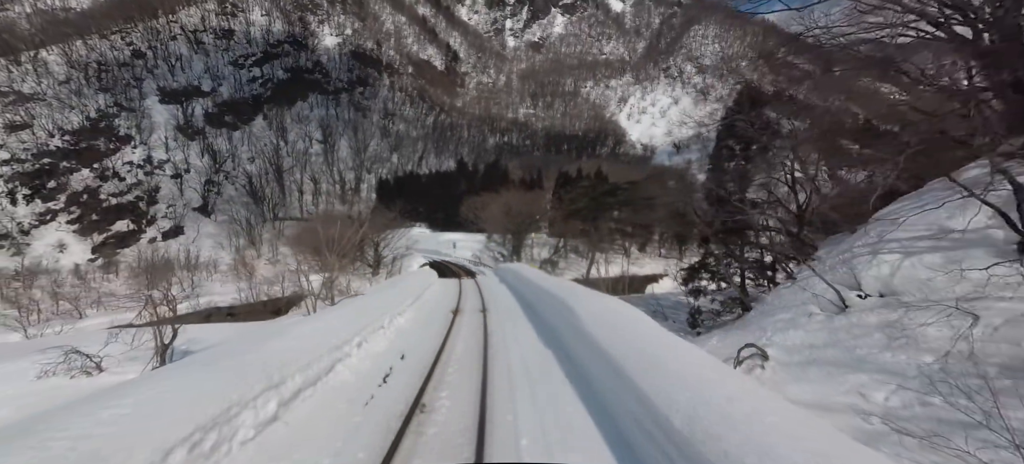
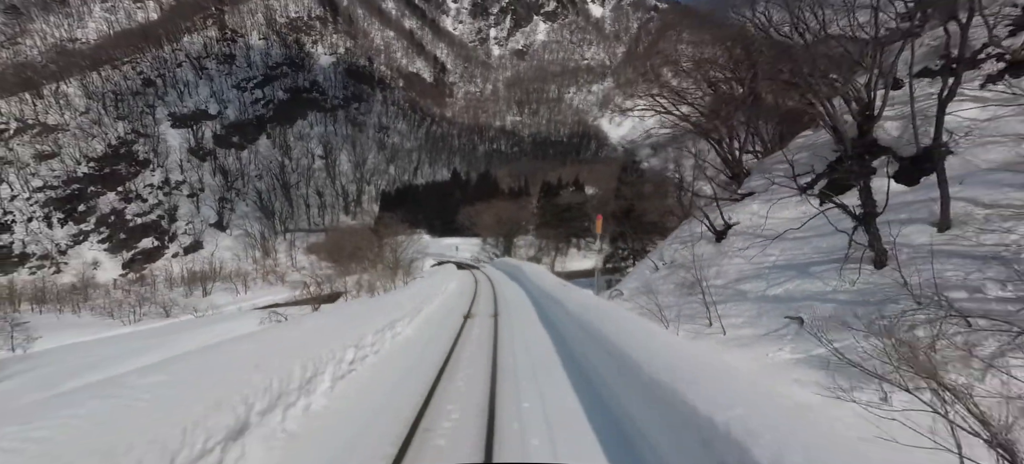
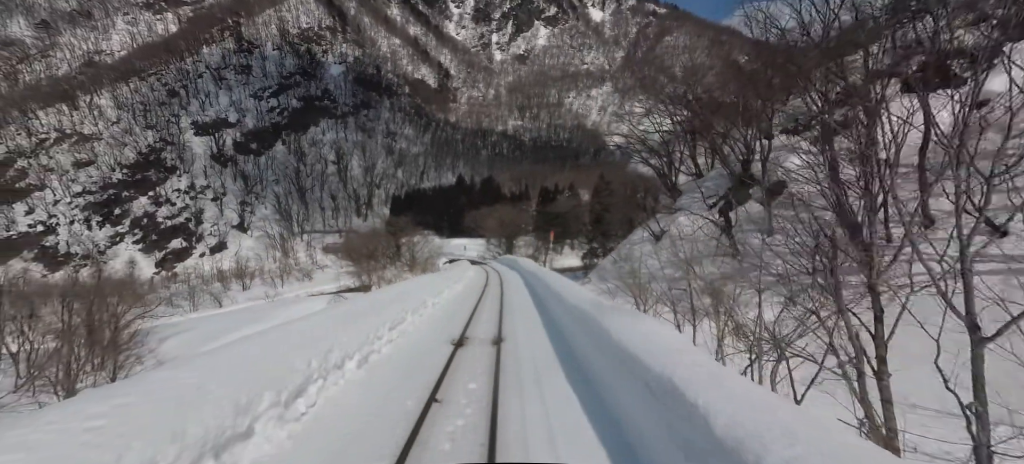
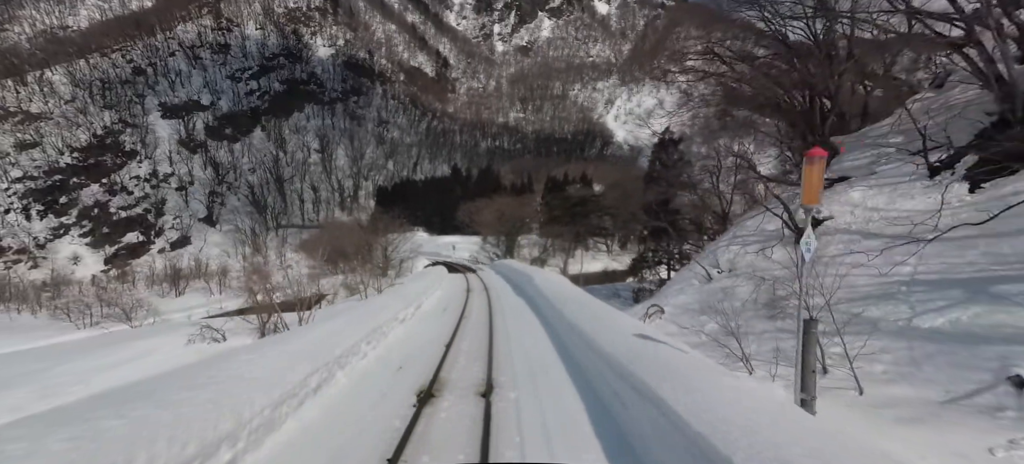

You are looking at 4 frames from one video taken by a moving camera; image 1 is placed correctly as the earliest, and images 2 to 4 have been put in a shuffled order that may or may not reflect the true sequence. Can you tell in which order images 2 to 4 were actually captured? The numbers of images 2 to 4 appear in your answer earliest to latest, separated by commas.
4, 2, 3
